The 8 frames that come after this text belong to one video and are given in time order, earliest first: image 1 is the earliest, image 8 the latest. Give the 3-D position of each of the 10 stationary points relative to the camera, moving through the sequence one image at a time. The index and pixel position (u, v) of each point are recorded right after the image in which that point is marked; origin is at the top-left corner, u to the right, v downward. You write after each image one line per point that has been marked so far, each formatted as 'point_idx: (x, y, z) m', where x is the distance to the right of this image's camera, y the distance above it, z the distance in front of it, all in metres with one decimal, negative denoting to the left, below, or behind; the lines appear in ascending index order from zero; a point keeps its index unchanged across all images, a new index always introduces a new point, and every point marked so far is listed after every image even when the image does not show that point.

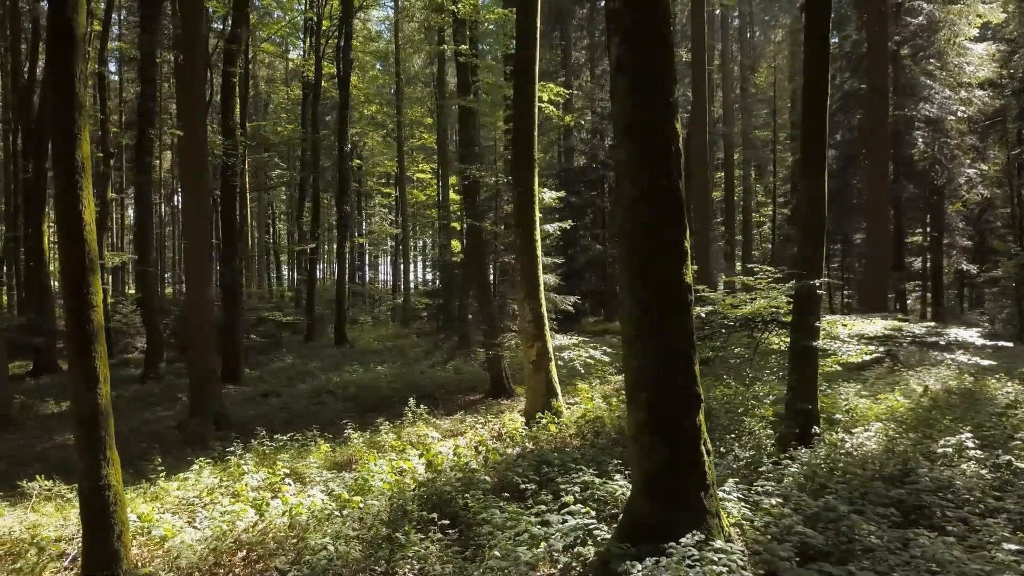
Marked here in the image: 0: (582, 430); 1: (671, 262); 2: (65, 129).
0: (+1.0, -2.1, +8.9) m
1: (+1.2, +0.2, +4.8) m
2: (-3.5, +1.3, +4.8) m
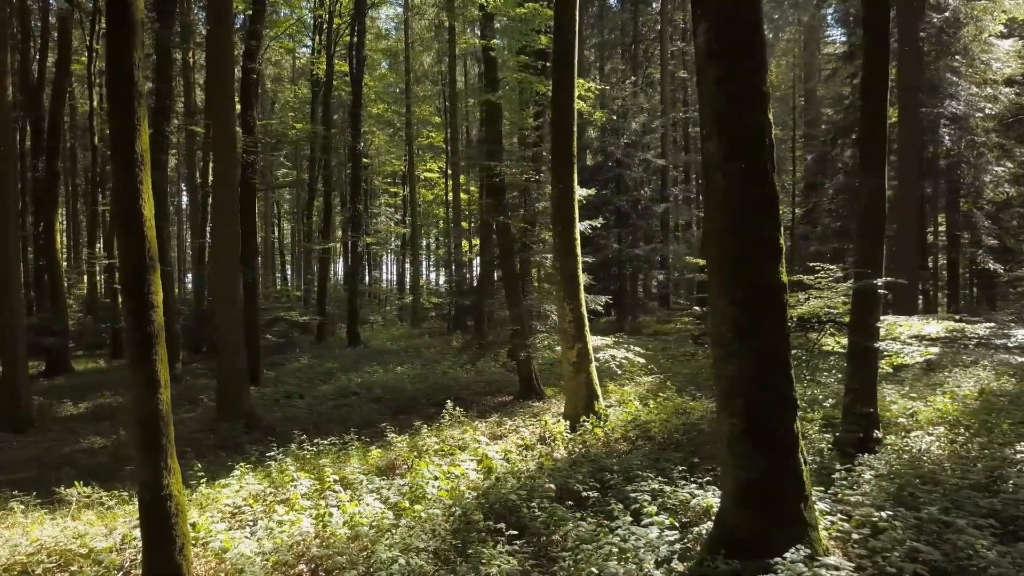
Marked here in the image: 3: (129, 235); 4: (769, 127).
0: (+1.6, -2.1, +8.7) m
1: (+1.9, +0.2, +4.5) m
2: (-2.9, +1.3, +4.6) m
3: (-2.8, +0.4, +4.6) m
4: (+1.9, +1.2, +4.6) m
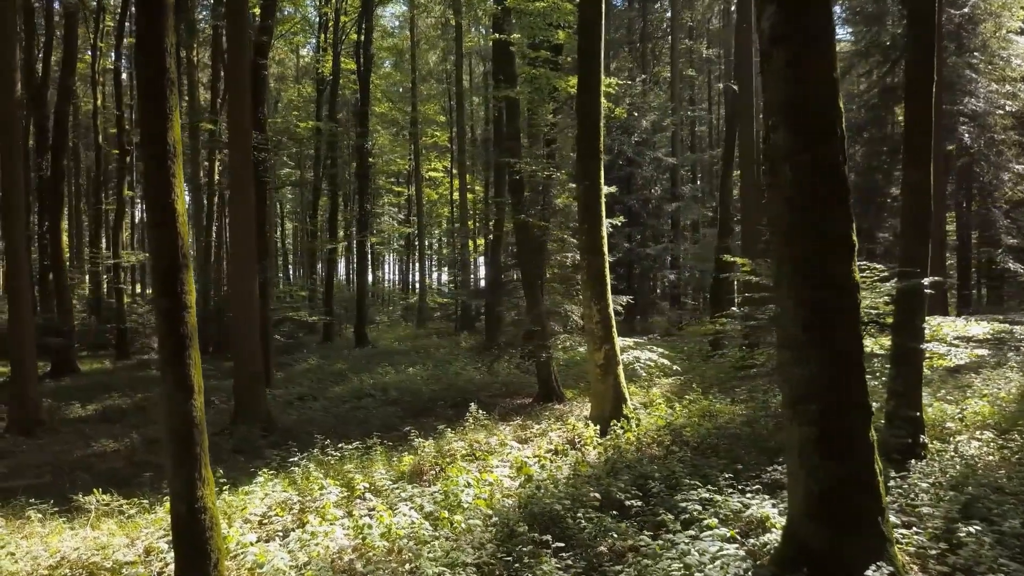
0: (+2.0, -2.1, +8.4) m
1: (+2.3, +0.2, +4.2) m
2: (-2.5, +1.3, +4.3) m
3: (-2.5, +0.4, +4.3) m
4: (+2.3, +1.2, +4.3) m
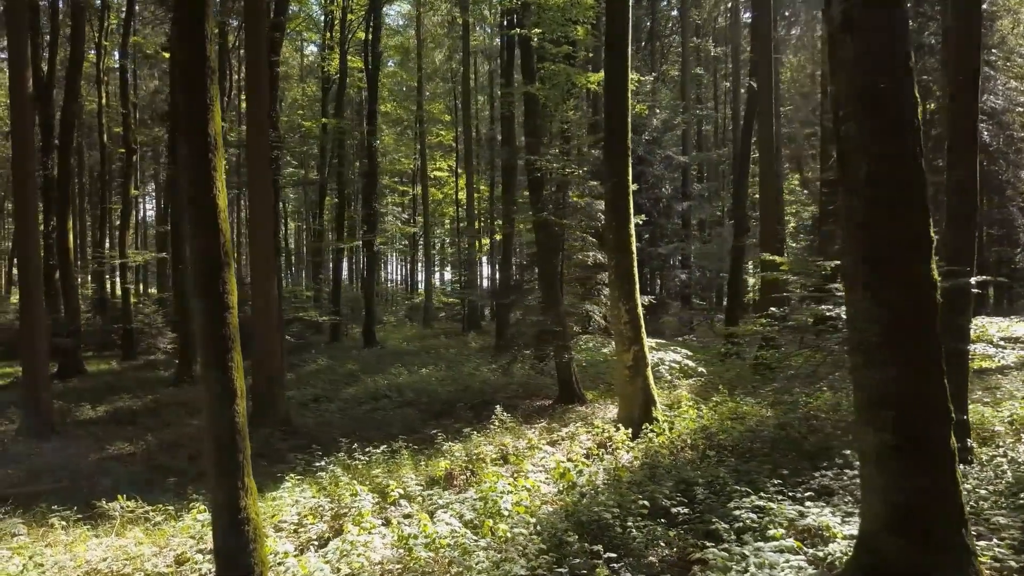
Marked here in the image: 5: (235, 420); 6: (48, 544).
0: (+2.4, -2.1, +8.2) m
1: (+2.7, +0.2, +4.0) m
2: (-2.1, +1.3, +4.1) m
3: (-2.1, +0.4, +4.1) m
4: (+2.7, +1.2, +4.1) m
5: (-1.9, -0.9, +4.1) m
6: (-4.4, -2.4, +5.8) m
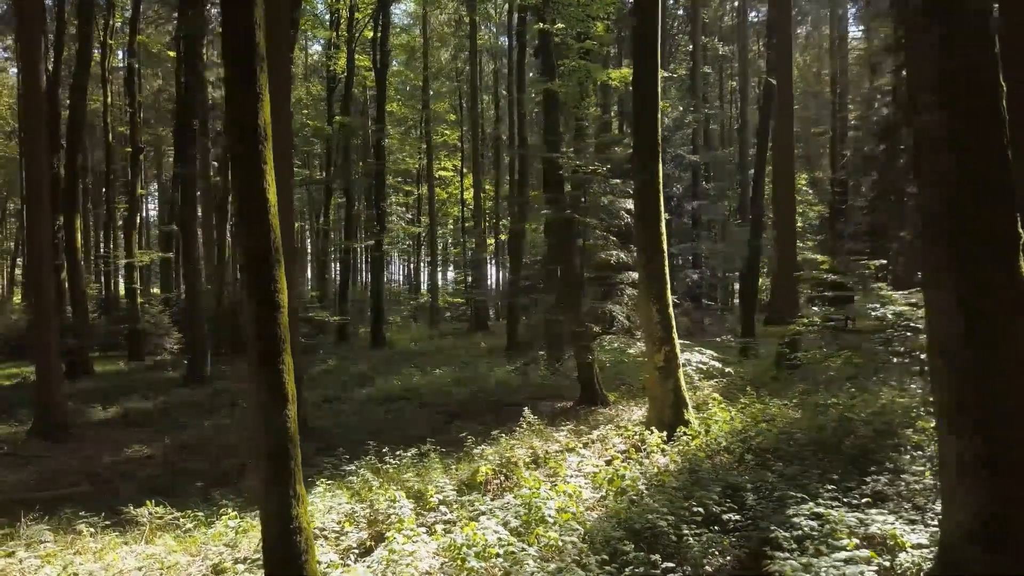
0: (+2.9, -2.0, +8.0) m
1: (+3.1, +0.2, +3.8) m
2: (-1.7, +1.3, +3.9) m
3: (-1.6, +0.4, +3.9) m
4: (+3.1, +1.2, +3.9) m
5: (-1.4, -0.9, +3.9) m
6: (-4.0, -2.4, +5.6) m
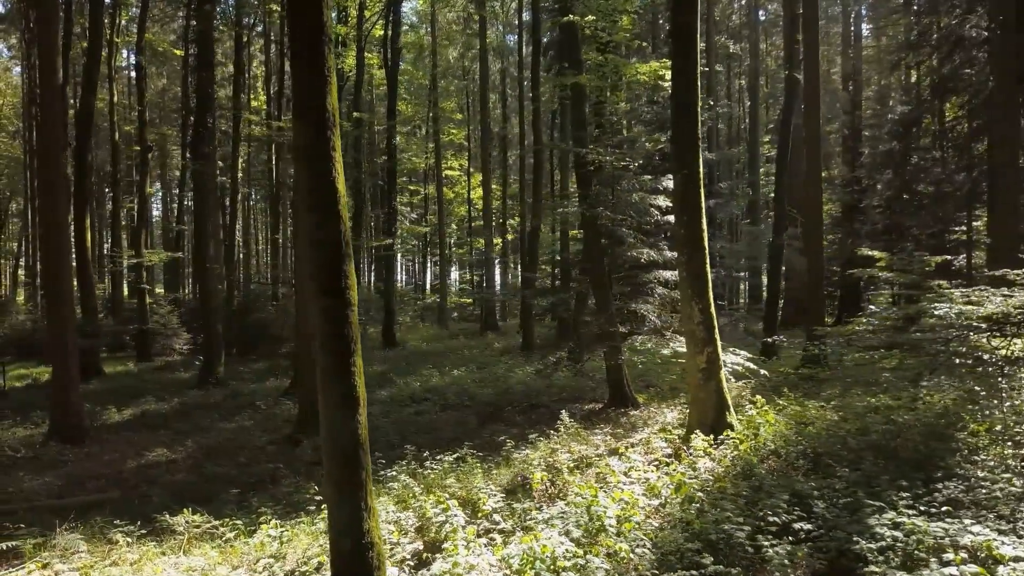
0: (+3.4, -2.0, +7.7) m
1: (+3.6, +0.3, +3.5) m
2: (-1.2, +1.3, +3.6) m
3: (-1.1, +0.4, +3.6) m
4: (+3.7, +1.3, +3.7) m
5: (-0.9, -0.9, +3.6) m
6: (-3.4, -2.4, +5.3) m
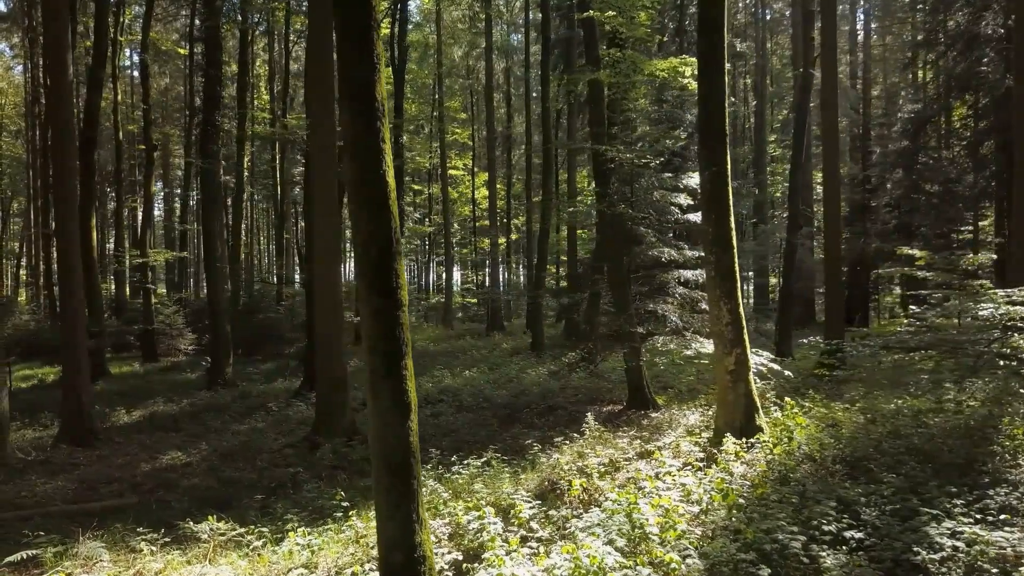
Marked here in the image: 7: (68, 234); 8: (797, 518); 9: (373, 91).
0: (+3.7, -2.0, +7.5) m
1: (+3.9, +0.3, +3.3) m
2: (-0.8, +1.3, +3.4) m
3: (-0.8, +0.4, +3.4) m
4: (+4.0, +1.3, +3.5) m
5: (-0.6, -0.9, +3.4) m
6: (-3.1, -2.4, +5.1) m
7: (-8.2, +1.0, +11.3) m
8: (+2.4, -2.0, +5.3) m
9: (-0.8, +1.1, +3.5) m
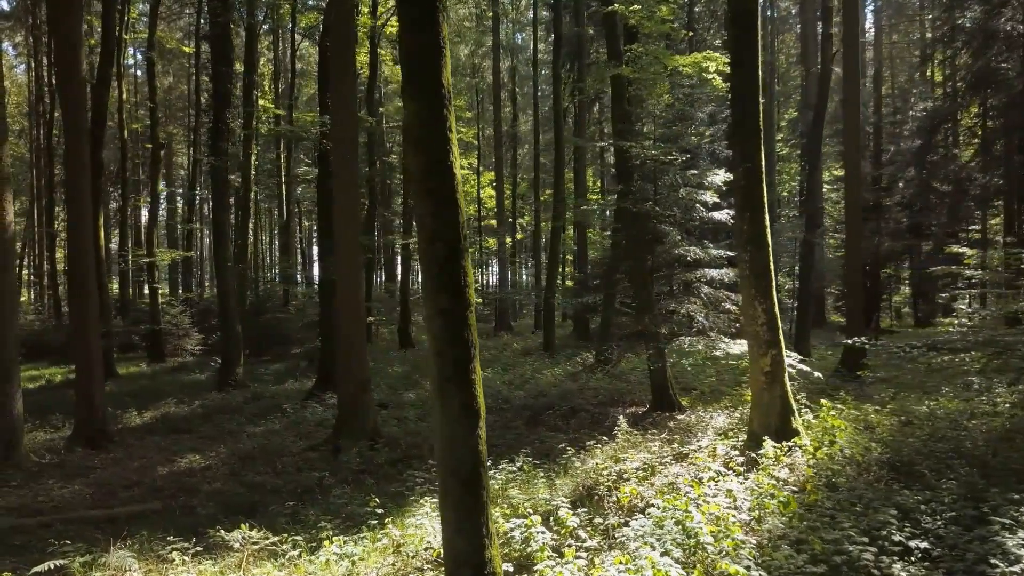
0: (+4.1, -2.0, +7.3) m
1: (+4.3, +0.3, +3.1) m
2: (-0.4, +1.3, +3.2) m
3: (-0.4, +0.4, +3.2) m
4: (+4.4, +1.3, +3.2) m
5: (-0.2, -0.8, +3.2) m
6: (-2.7, -2.4, +4.9) m
7: (-7.8, +1.0, +11.1) m
8: (+2.8, -2.0, +5.1) m
9: (-0.4, +1.1, +3.3) m
